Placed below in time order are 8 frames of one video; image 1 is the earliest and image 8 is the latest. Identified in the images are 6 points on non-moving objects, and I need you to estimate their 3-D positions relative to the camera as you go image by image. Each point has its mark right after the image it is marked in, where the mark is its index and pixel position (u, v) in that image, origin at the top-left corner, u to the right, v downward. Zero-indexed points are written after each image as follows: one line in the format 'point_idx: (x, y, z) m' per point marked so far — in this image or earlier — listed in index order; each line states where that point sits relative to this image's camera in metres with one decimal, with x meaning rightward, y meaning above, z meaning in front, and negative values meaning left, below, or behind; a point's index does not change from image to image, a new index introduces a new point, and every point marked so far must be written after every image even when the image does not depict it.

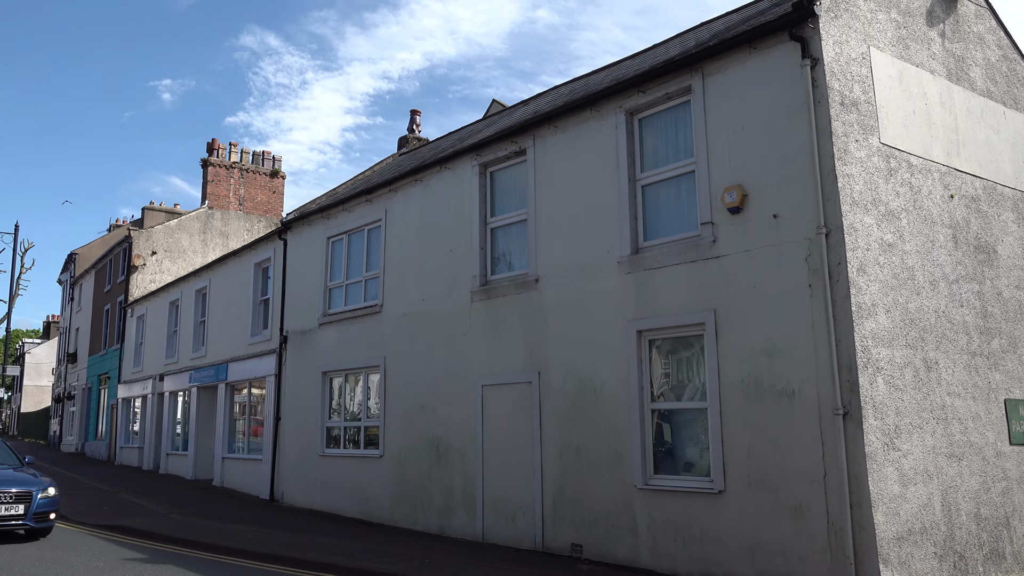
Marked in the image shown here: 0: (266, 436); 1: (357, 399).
0: (-4.5, -2.7, +15.7) m
1: (-2.5, -1.8, +13.5) m
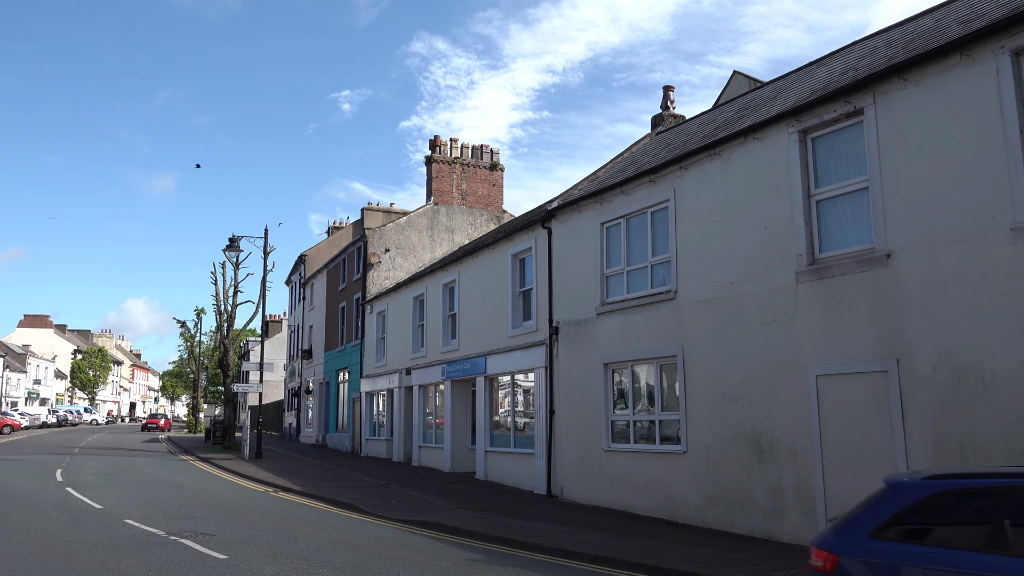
0: (+0.5, -2.5, +15.3) m
1: (+2.0, -1.5, +12.8) m
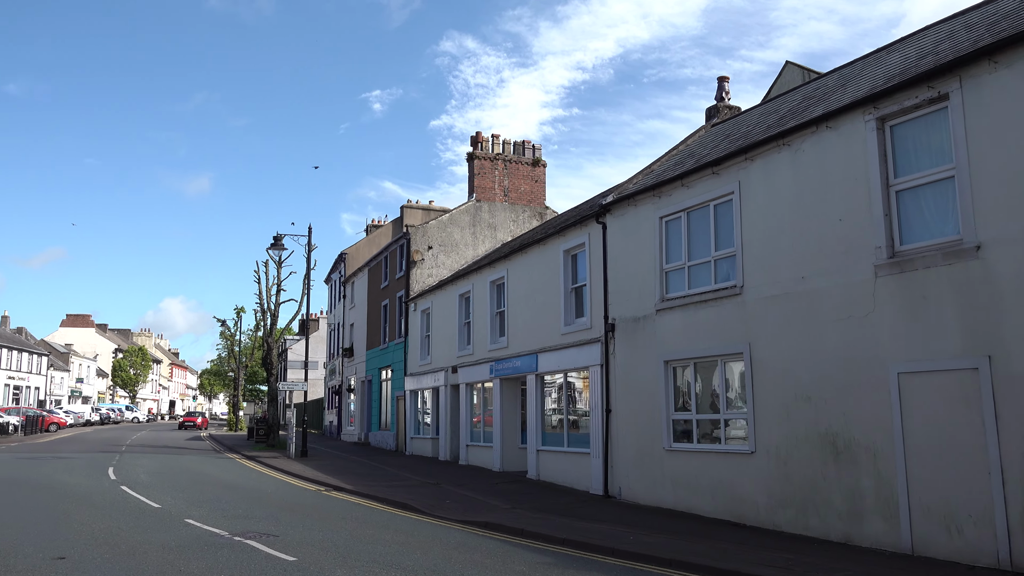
0: (+1.5, -2.5, +15.0) m
1: (+2.9, -1.5, +12.4) m
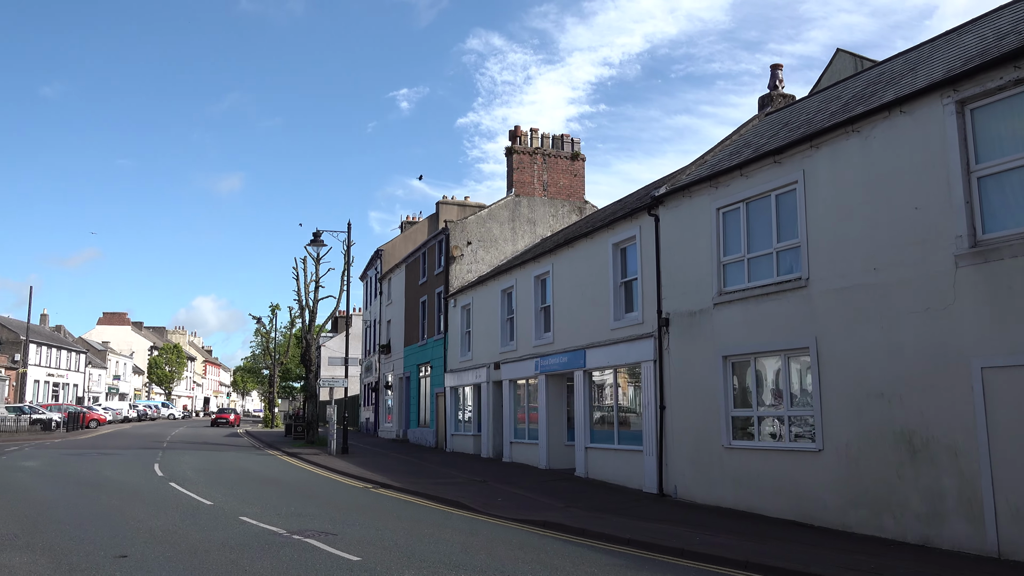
0: (+2.3, -2.4, +14.7) m
1: (+3.7, -1.4, +12.0) m
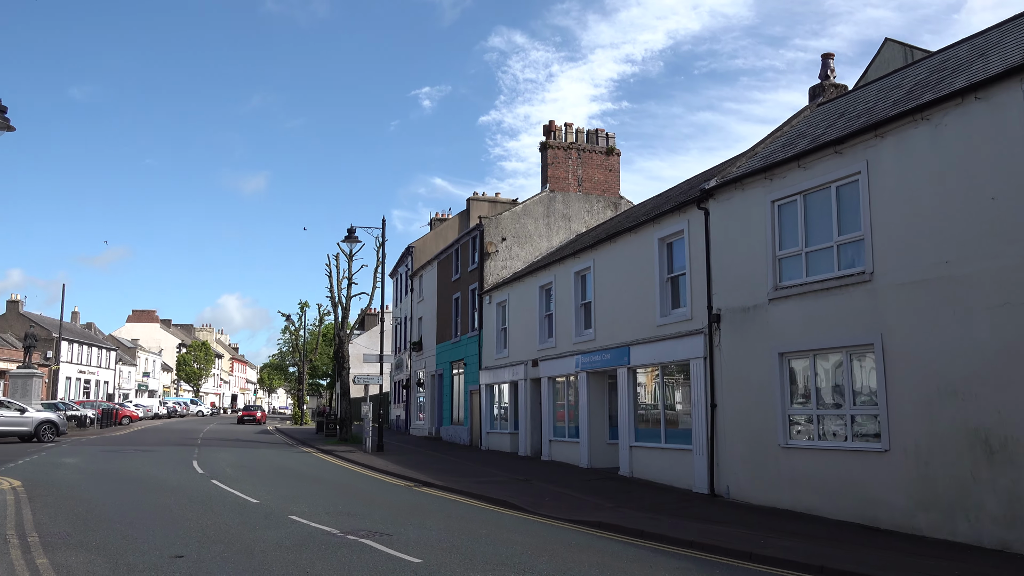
0: (+3.1, -2.3, +14.3) m
1: (+4.4, -1.3, +11.6) m
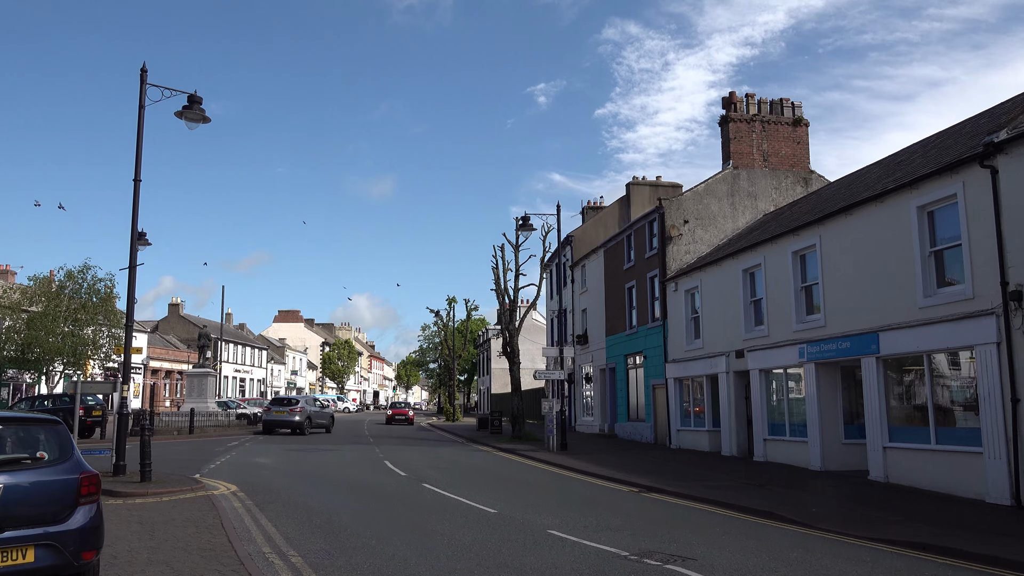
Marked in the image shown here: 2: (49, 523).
0: (+6.8, -1.9, +12.1) m
1: (+7.6, -0.9, +9.2) m
2: (-3.0, -1.5, +5.6) m
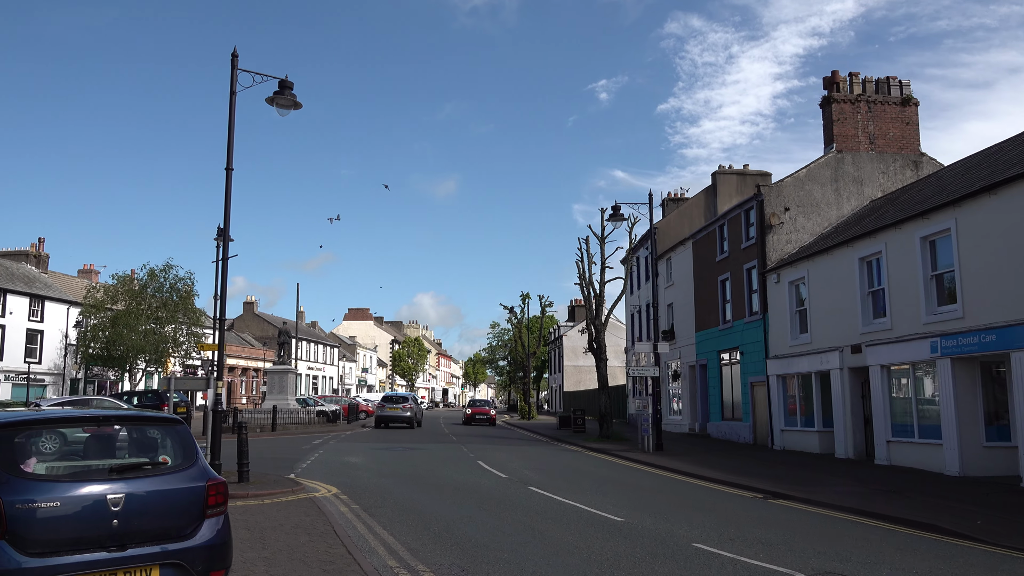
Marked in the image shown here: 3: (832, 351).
0: (+8.3, -1.7, +10.6) m
1: (+9.0, -0.7, +7.7) m
2: (-1.9, -1.4, +4.8) m
3: (+7.3, -1.4, +19.5) m
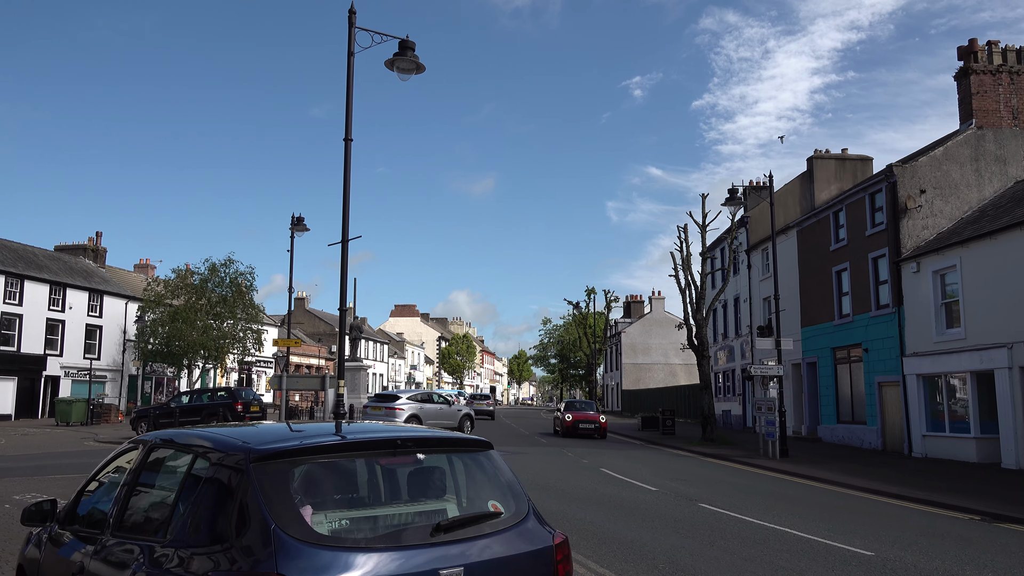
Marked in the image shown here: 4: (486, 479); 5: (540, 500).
0: (+10.5, -1.5, +8.4) m
1: (+11.0, -0.5, +5.5) m
2: (0.0, -1.2, +3.0) m
3: (+9.8, -1.2, +17.3) m
4: (-0.1, -0.8, +3.4) m
5: (+0.4, -2.9, +11.8) m
